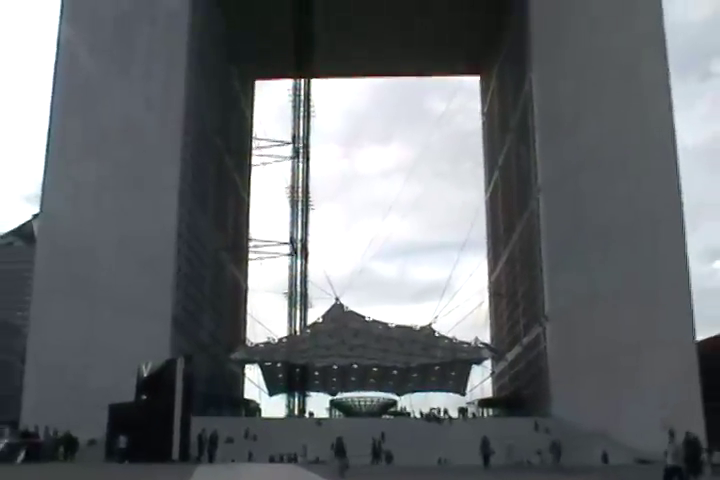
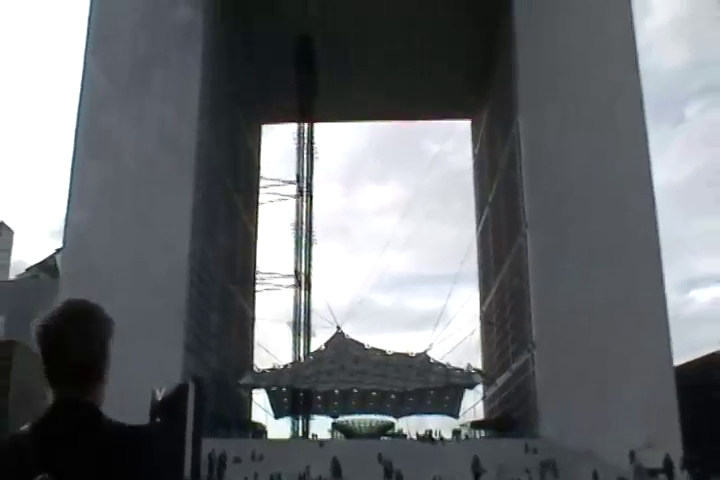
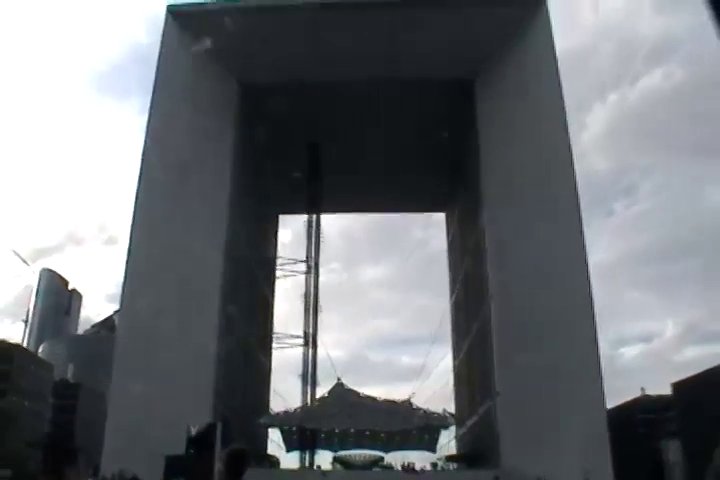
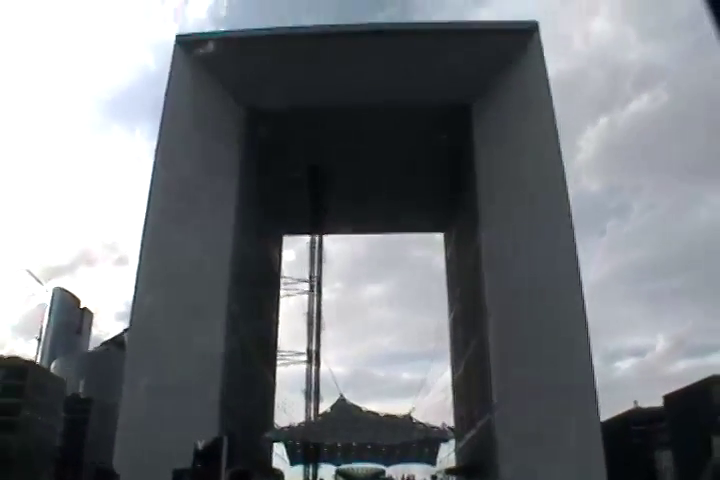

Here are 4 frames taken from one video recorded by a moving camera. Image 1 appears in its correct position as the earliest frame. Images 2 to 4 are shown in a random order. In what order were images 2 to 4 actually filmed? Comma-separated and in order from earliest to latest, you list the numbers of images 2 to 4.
2, 3, 4
